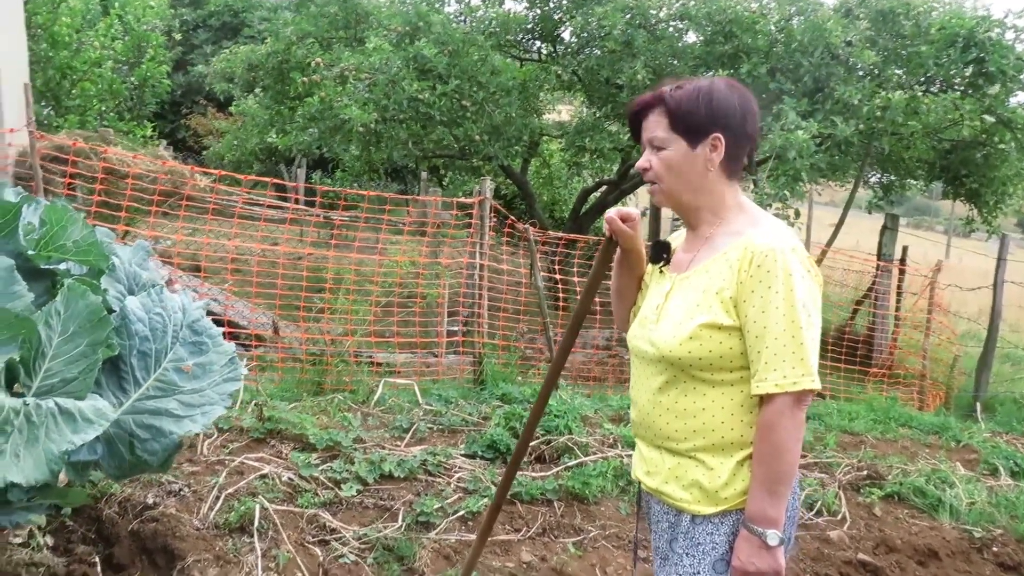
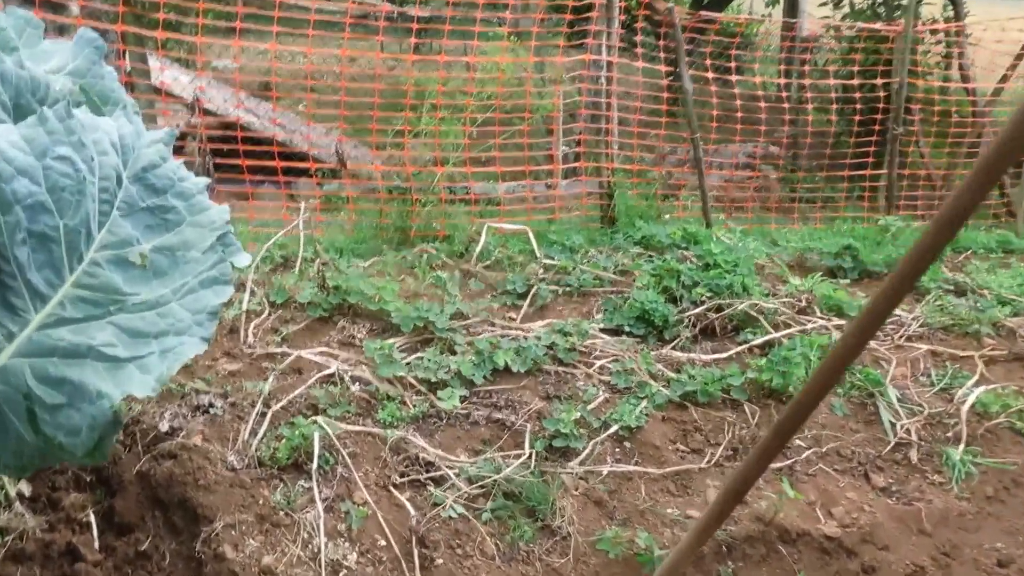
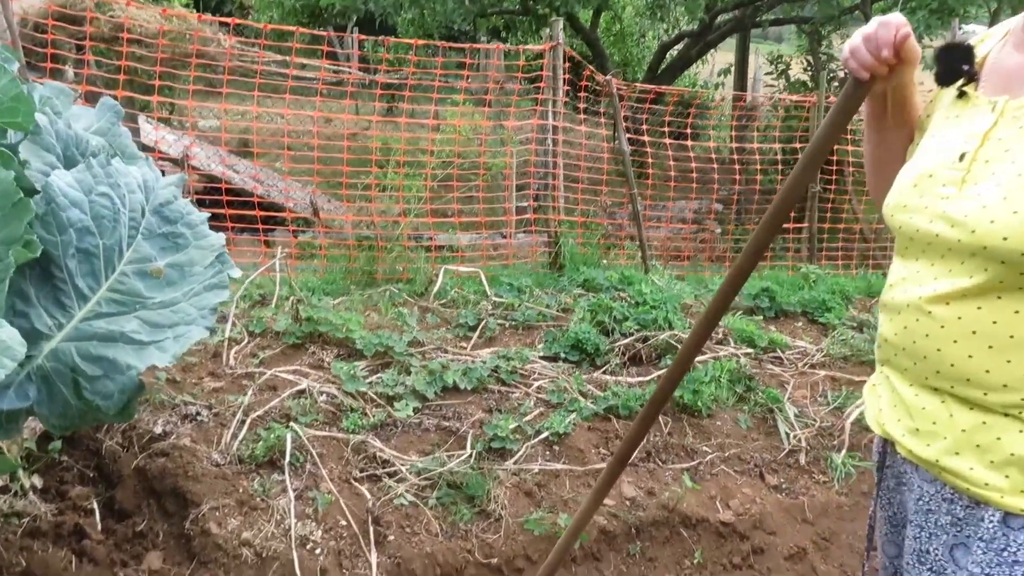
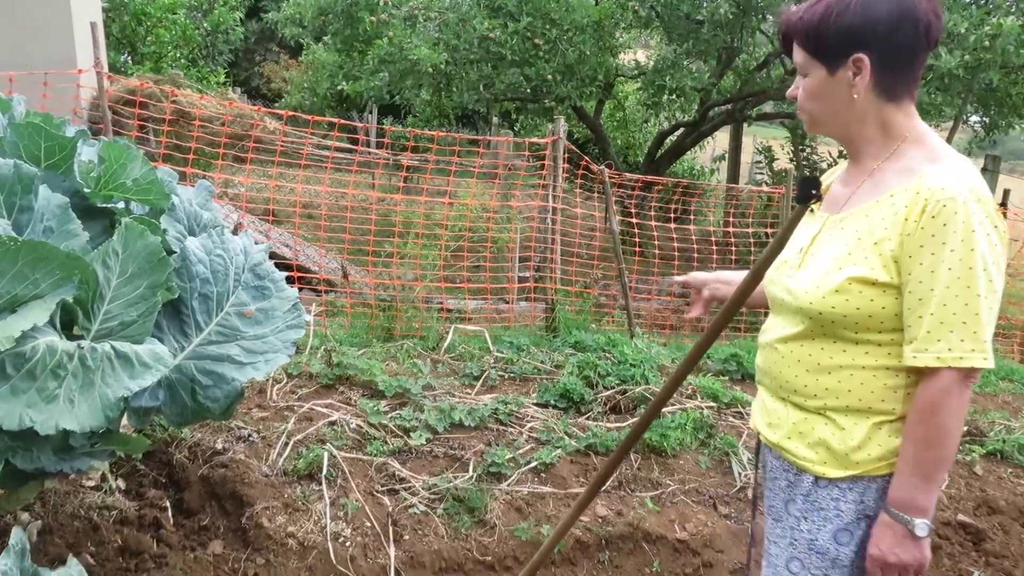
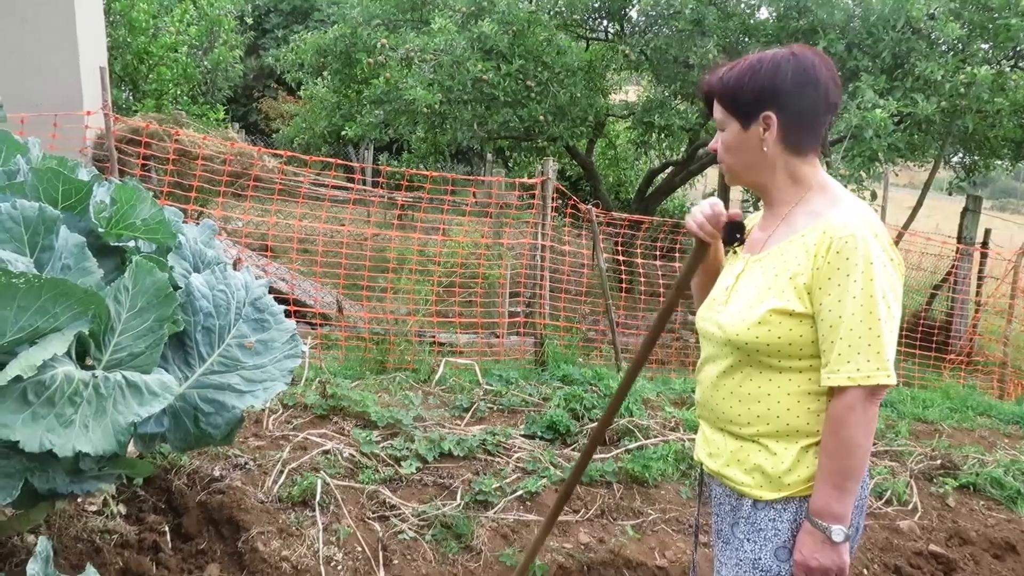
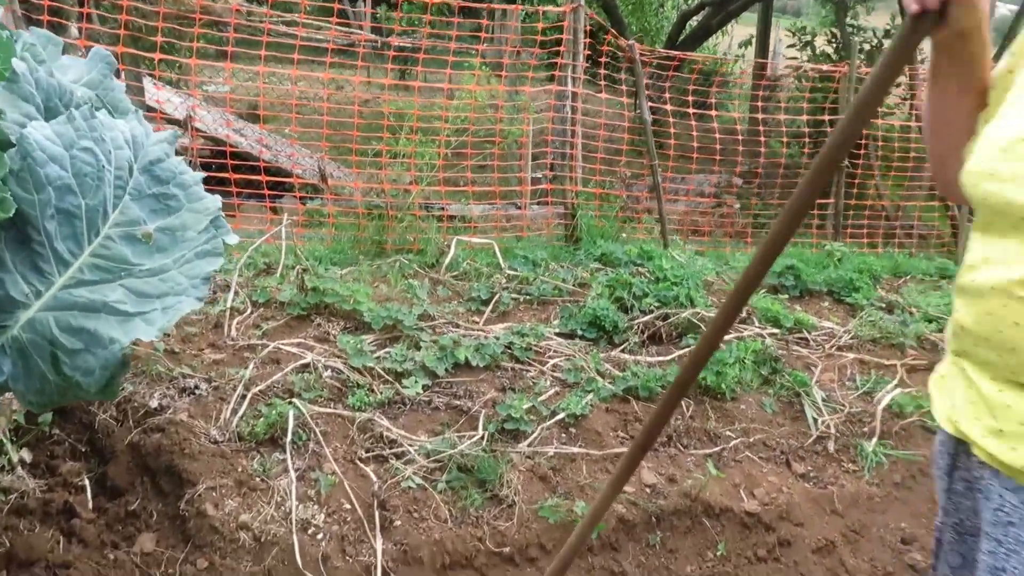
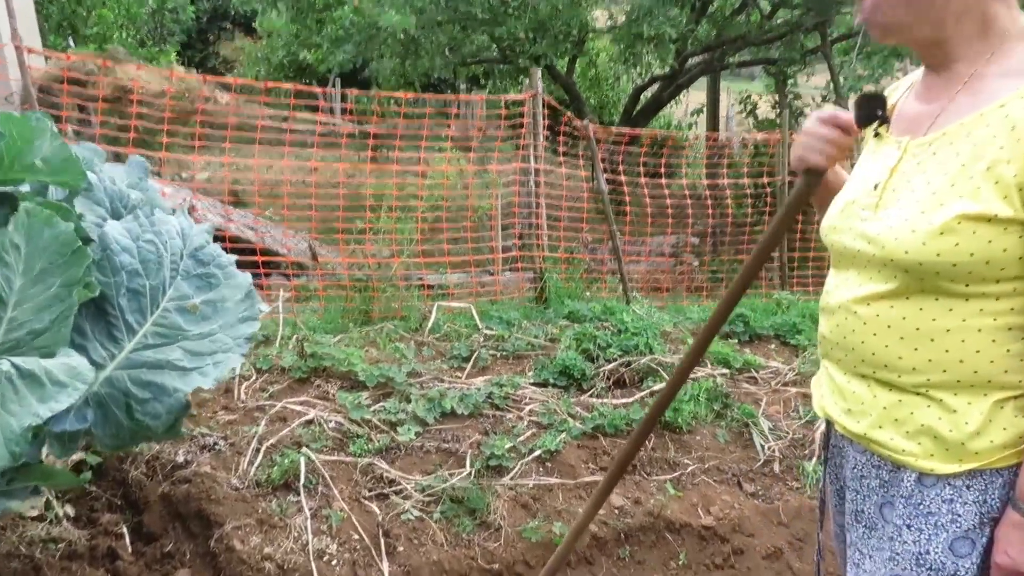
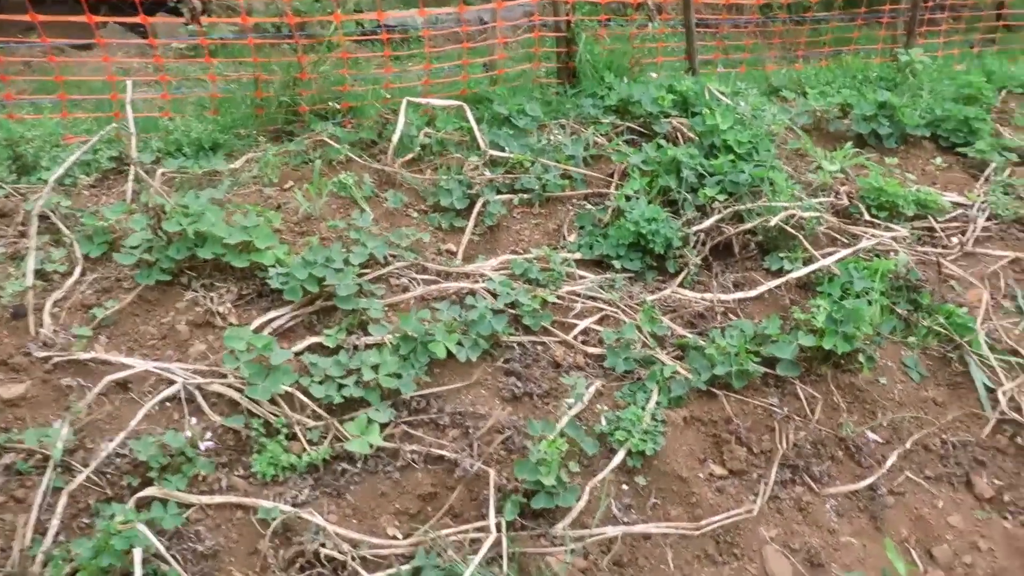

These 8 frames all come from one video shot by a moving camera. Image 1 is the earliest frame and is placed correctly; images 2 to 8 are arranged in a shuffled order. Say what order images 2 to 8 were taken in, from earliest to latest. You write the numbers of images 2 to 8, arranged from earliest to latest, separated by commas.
5, 4, 7, 3, 6, 2, 8
